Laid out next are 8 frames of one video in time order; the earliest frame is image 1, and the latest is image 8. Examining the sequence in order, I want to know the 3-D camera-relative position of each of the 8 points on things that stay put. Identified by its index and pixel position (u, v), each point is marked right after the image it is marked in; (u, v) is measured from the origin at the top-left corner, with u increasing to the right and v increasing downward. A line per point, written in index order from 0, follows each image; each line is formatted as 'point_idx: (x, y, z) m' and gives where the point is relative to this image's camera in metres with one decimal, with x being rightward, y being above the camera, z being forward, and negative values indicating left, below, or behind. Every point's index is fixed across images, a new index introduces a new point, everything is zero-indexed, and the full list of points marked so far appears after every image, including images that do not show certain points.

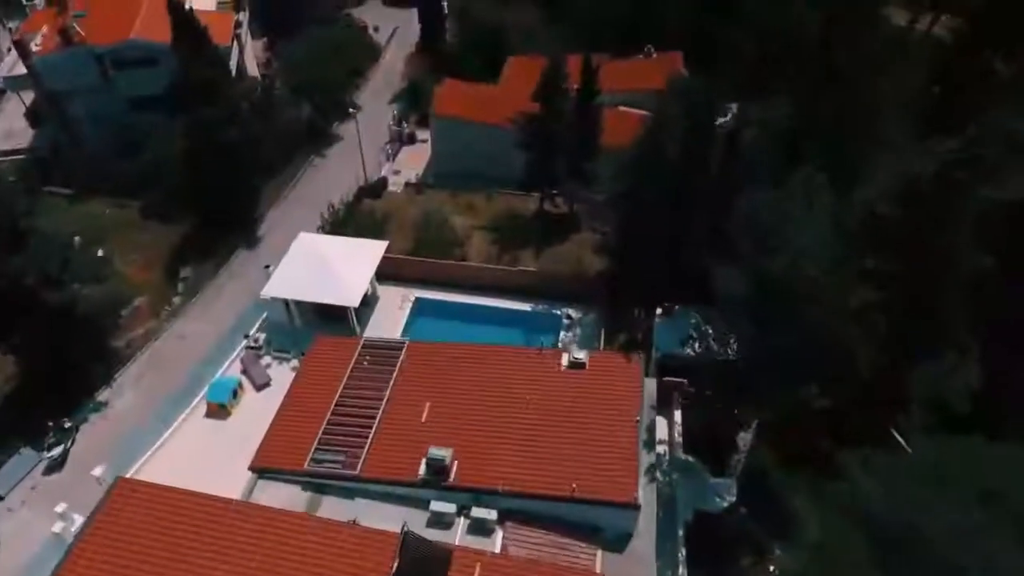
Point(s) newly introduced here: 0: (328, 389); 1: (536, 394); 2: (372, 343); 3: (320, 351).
0: (-5.3, -2.9, +18.0) m
1: (+0.7, -2.9, +17.3) m
2: (-4.3, -1.7, +19.1) m
3: (-5.9, -1.9, +19.1) m
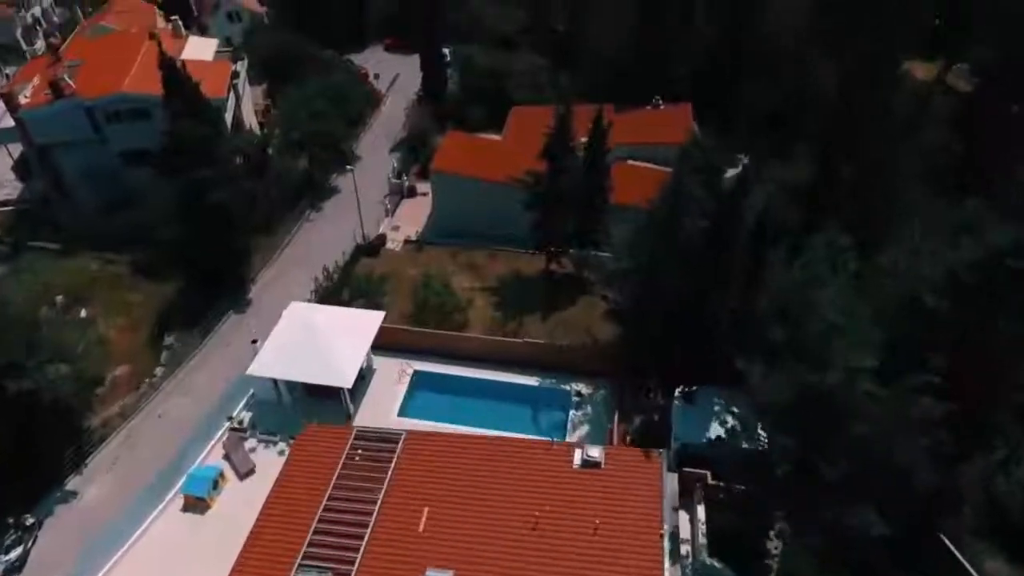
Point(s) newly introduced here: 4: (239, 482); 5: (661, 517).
0: (-5.1, -5.2, +16.3) m
1: (+0.9, -5.2, +15.5) m
2: (-4.1, -4.1, +17.4) m
3: (-5.7, -4.3, +17.4) m
4: (-8.5, -6.0, +19.4) m
5: (+3.6, -5.5, +14.9) m
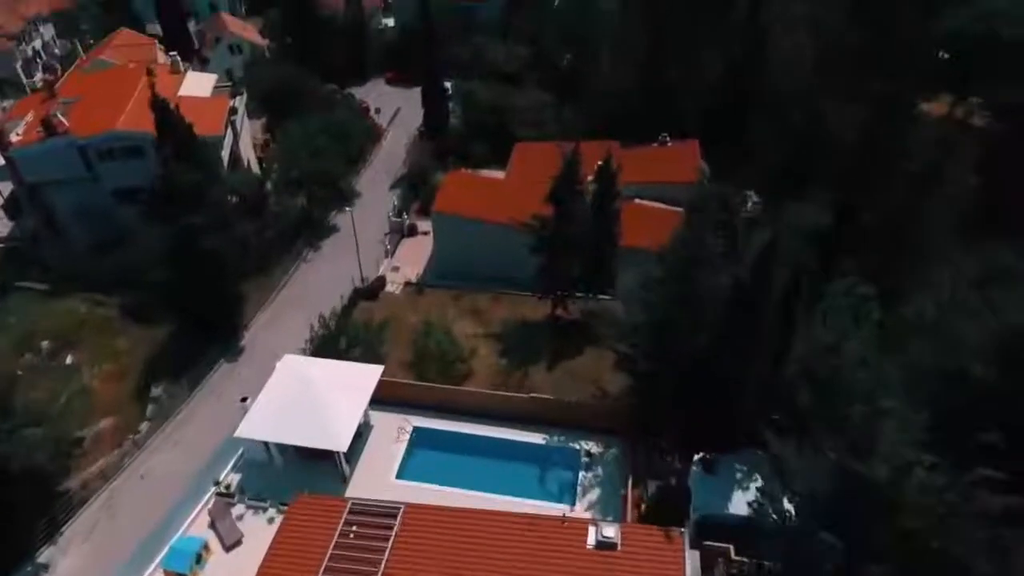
0: (-4.9, -6.8, +14.9) m
1: (+1.1, -6.7, +14.2) m
2: (-3.9, -5.6, +16.1) m
3: (-5.5, -5.9, +16.1) m
4: (-8.3, -7.7, +18.0) m
5: (+3.7, -7.0, +13.6) m
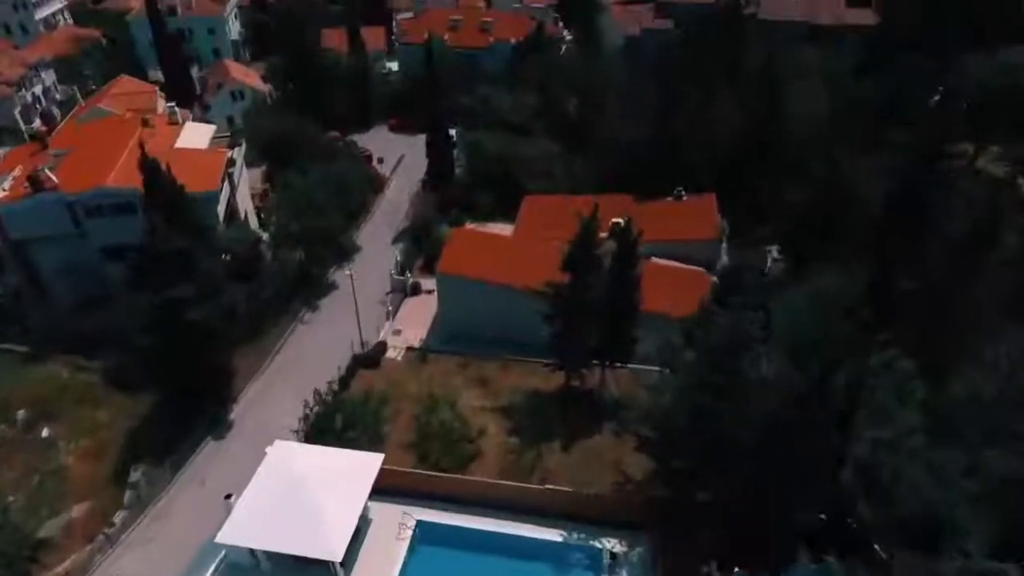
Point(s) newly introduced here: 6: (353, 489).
0: (-4.5, -8.8, +12.7) m
1: (+1.5, -8.8, +12.0) m
2: (-3.5, -7.8, +13.9) m
3: (-5.1, -8.0, +13.9) m
4: (-7.9, -9.9, +15.7) m
5: (+4.2, -9.0, +11.4) m
6: (-4.6, -5.8, +18.3) m
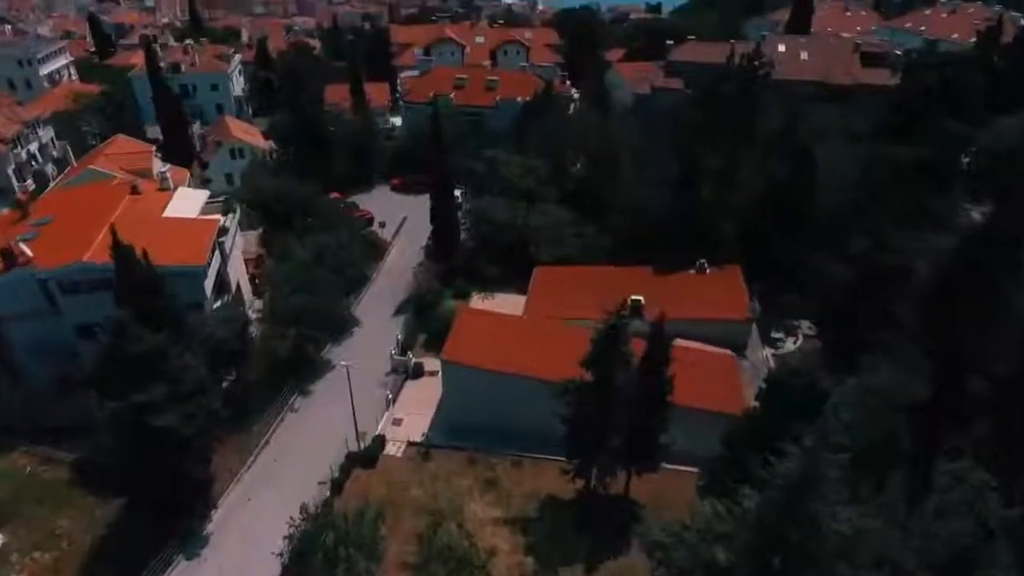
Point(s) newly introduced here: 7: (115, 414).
0: (-4.0, -11.3, +9.6) m
1: (+2.0, -11.1, +8.8) m
2: (-3.0, -10.3, +10.9) m
3: (-4.6, -10.5, +10.9) m
4: (-7.4, -12.5, +12.5) m
5: (+4.6, -11.3, +8.2) m
6: (-4.2, -8.7, +15.3) m
7: (-12.4, -3.9, +19.5) m
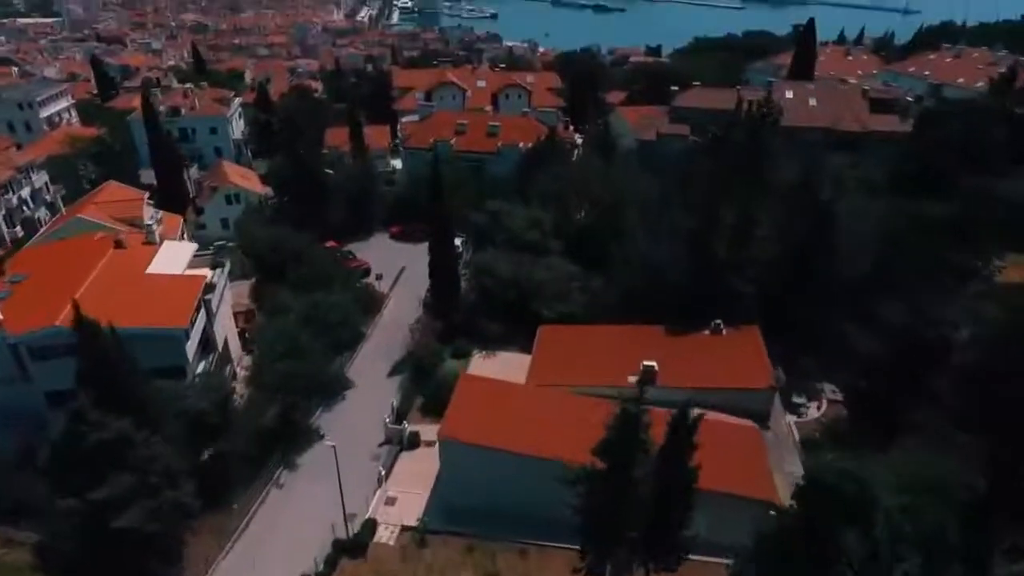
0: (-3.9, -12.9, +7.1) m
1: (+2.1, -12.7, +6.3) m
2: (-2.9, -12.0, +8.4) m
3: (-4.5, -12.2, +8.4) m
4: (-7.3, -14.3, +9.9) m
5: (+4.7, -12.9, +5.7) m
6: (-4.0, -10.6, +13.0) m
7: (-12.2, -6.1, +17.4) m
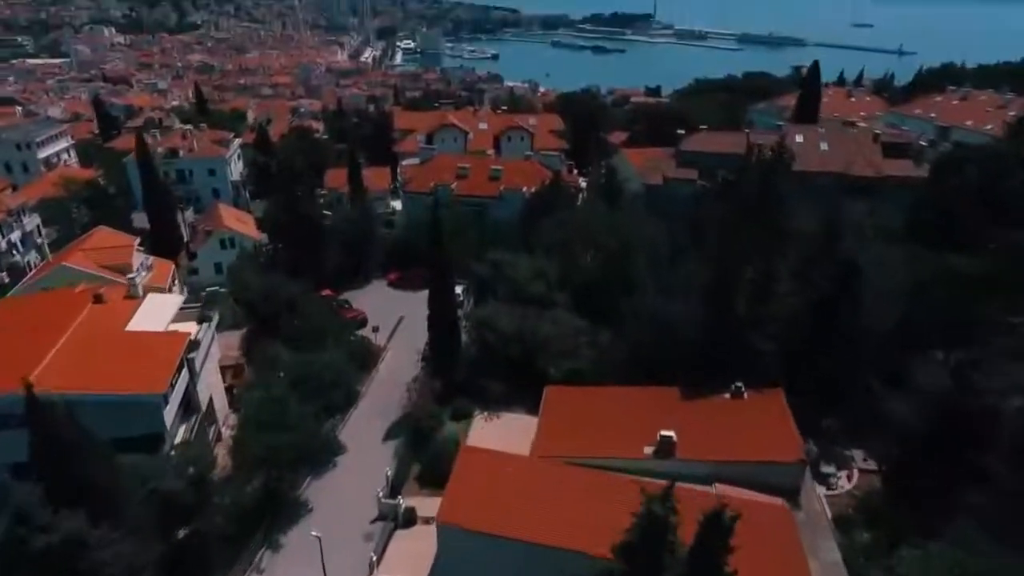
0: (-3.7, -14.2, +4.4) m
1: (+2.3, -14.0, +3.7) m
2: (-2.7, -13.4, +5.8) m
3: (-4.3, -13.6, +5.8) m
4: (-7.1, -15.8, +7.2) m
5: (+4.9, -14.1, +3.1) m
6: (-3.8, -12.2, +10.5) m
7: (-12.0, -8.0, +15.1) m
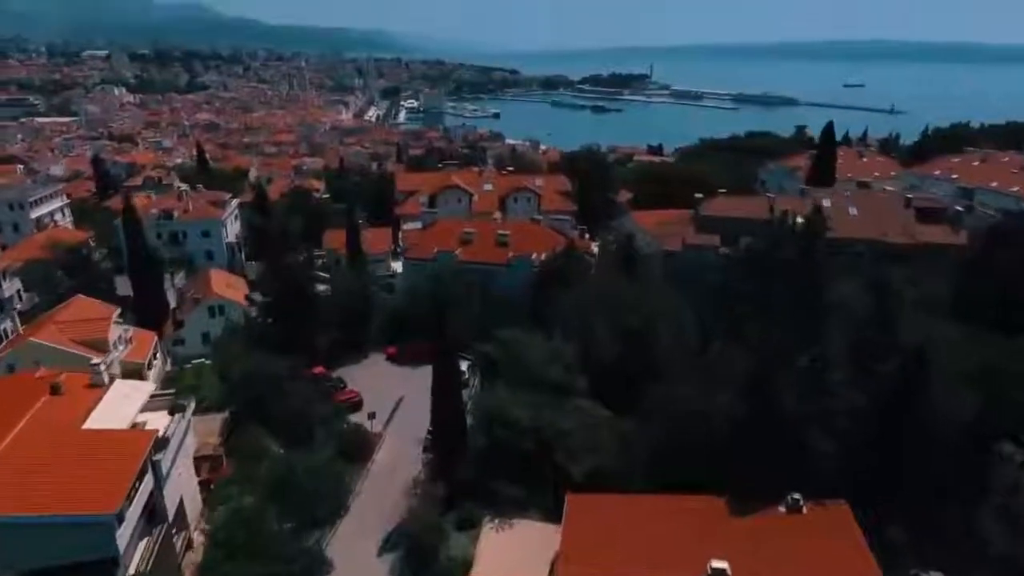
0: (-3.1, -15.7, -0.2) m
1: (+2.9, -15.4, -0.9) m
2: (-2.1, -15.0, +1.3) m
3: (-3.7, -15.2, +1.2) m
4: (-6.5, -17.5, +2.4) m
5: (+5.5, -15.5, -1.6) m
6: (-3.2, -14.3, +6.0) m
7: (-11.4, -10.4, +11.0) m
